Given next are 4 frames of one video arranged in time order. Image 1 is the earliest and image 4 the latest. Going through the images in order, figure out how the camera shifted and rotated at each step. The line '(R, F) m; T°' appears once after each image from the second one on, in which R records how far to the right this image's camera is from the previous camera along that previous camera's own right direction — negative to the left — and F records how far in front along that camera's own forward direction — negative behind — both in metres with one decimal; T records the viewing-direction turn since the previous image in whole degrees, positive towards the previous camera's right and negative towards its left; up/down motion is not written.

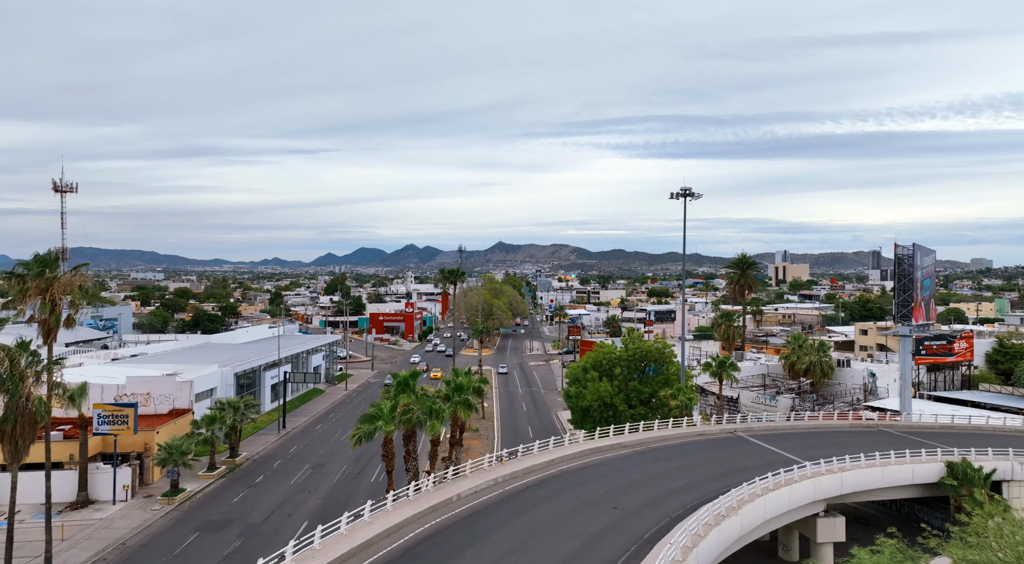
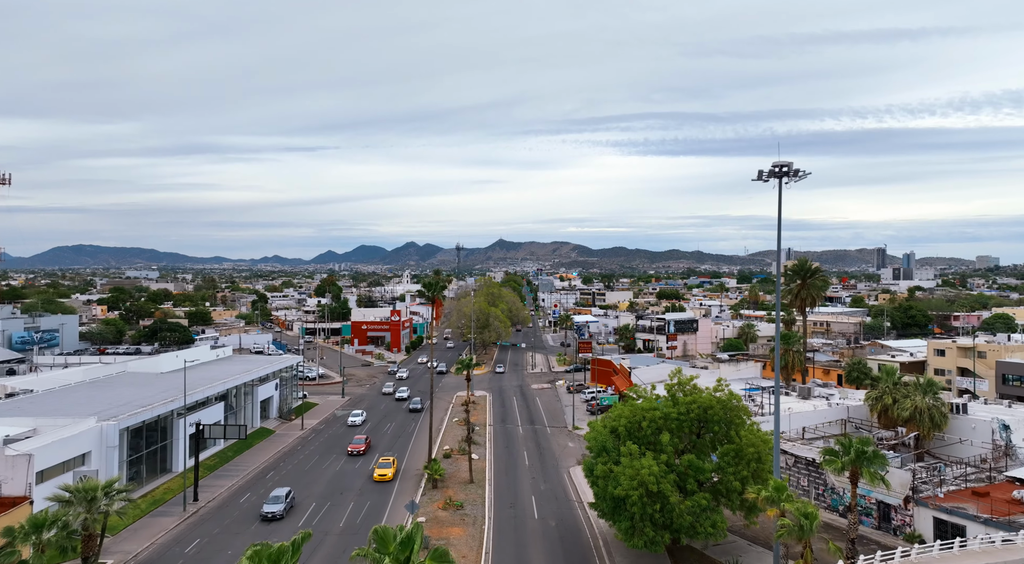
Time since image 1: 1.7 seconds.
(+0.2, +12.6) m; 0°
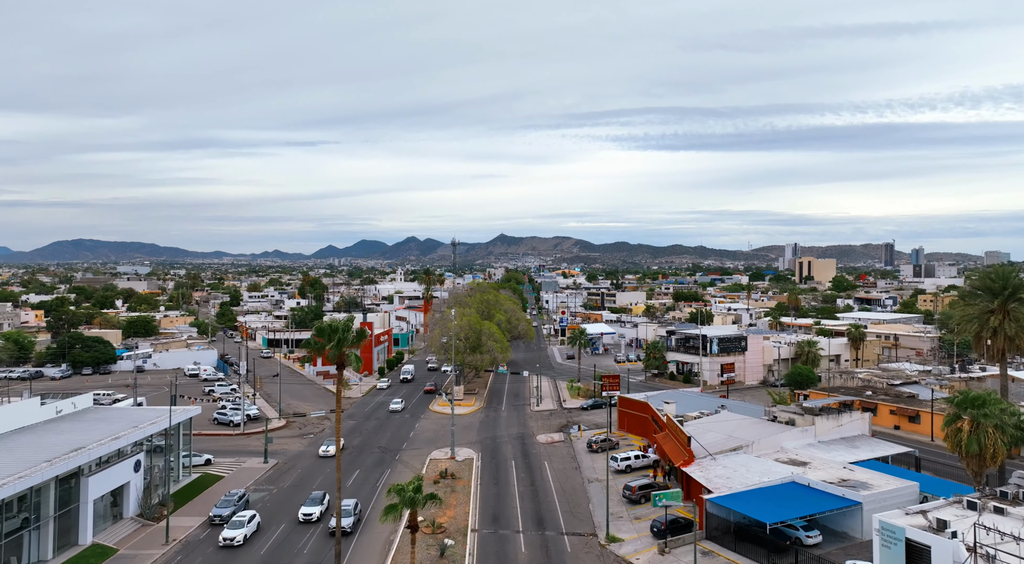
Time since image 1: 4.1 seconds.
(+0.2, +19.1) m; 0°
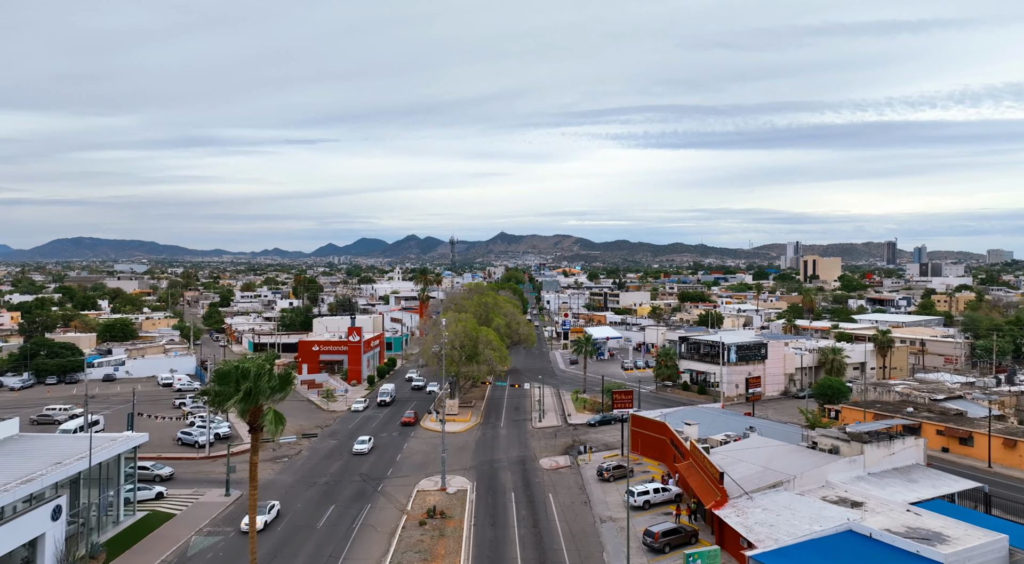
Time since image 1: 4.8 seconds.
(0.0, +5.7) m; 0°
